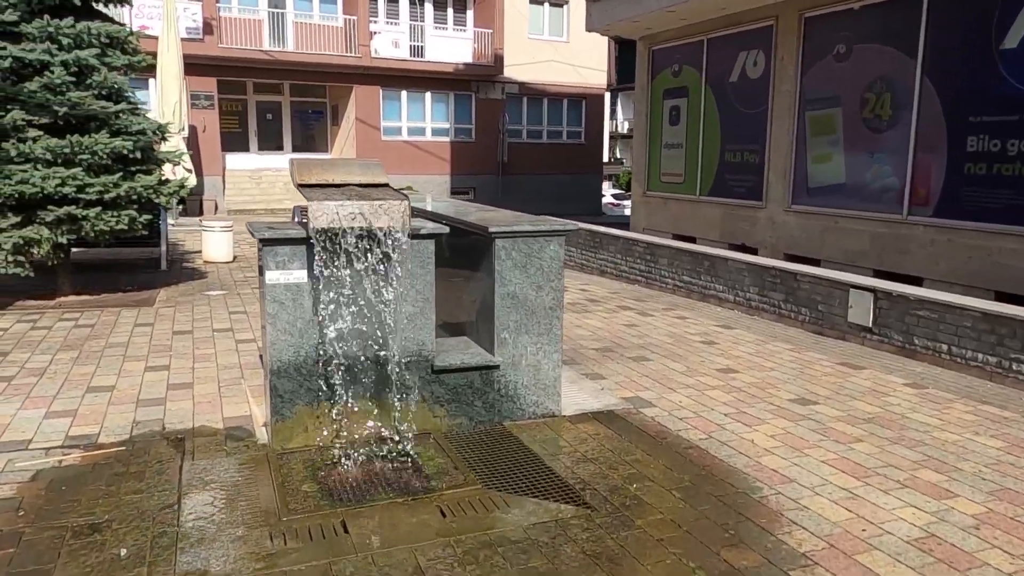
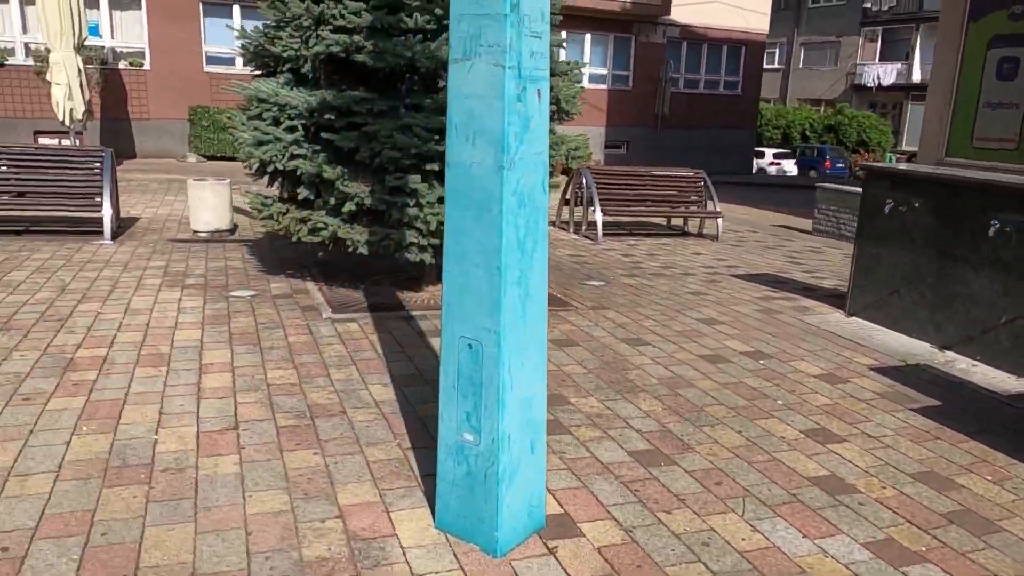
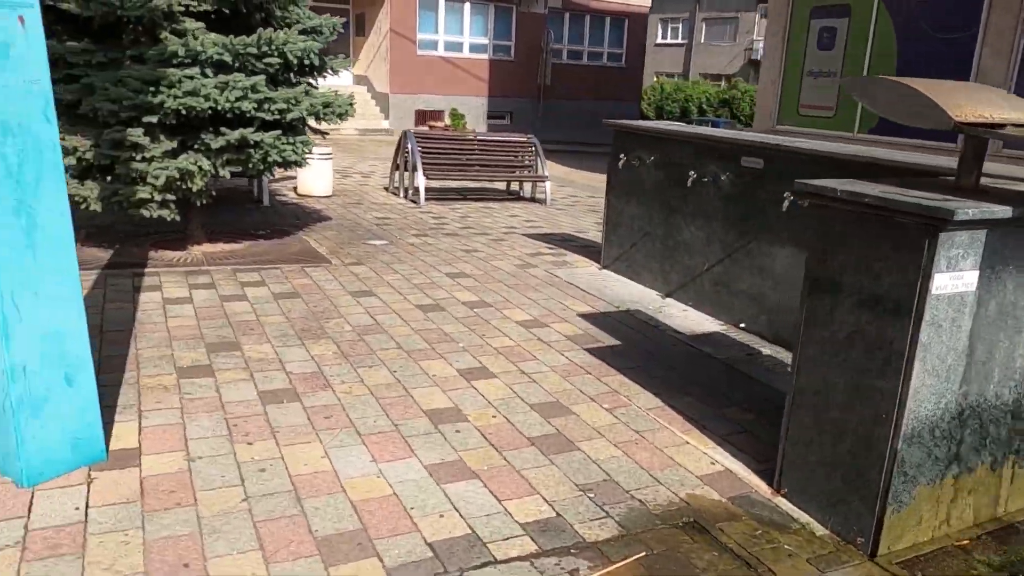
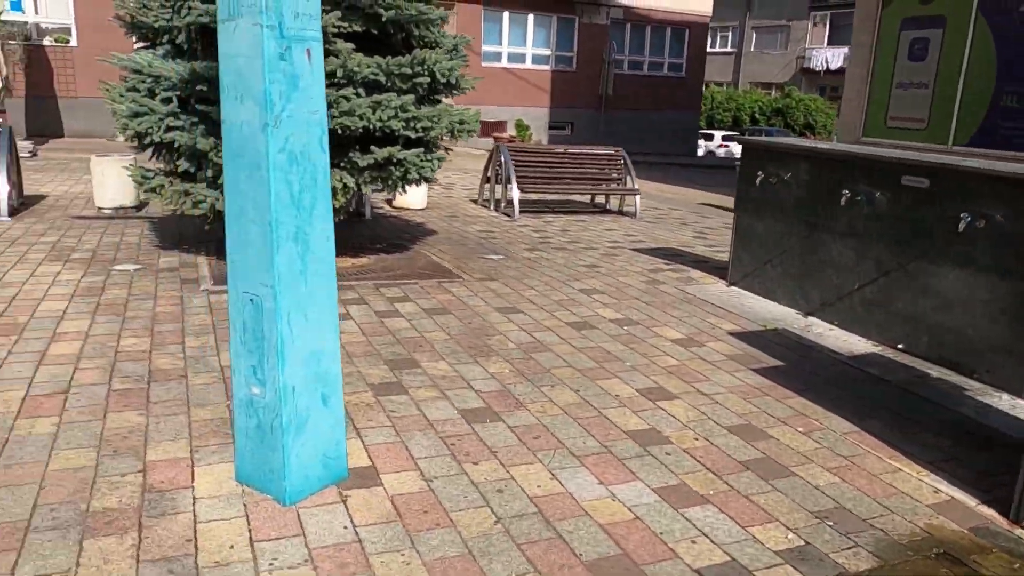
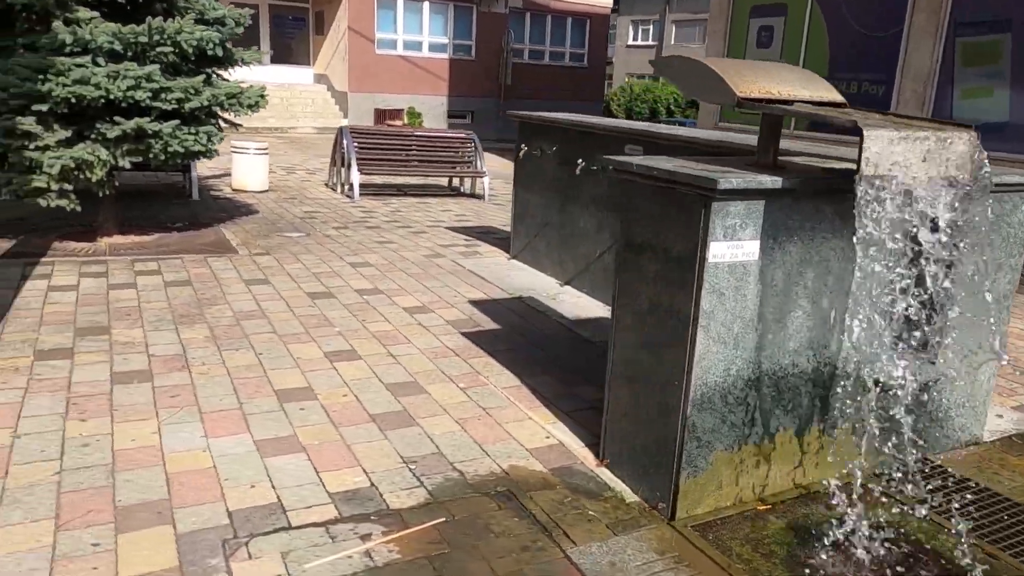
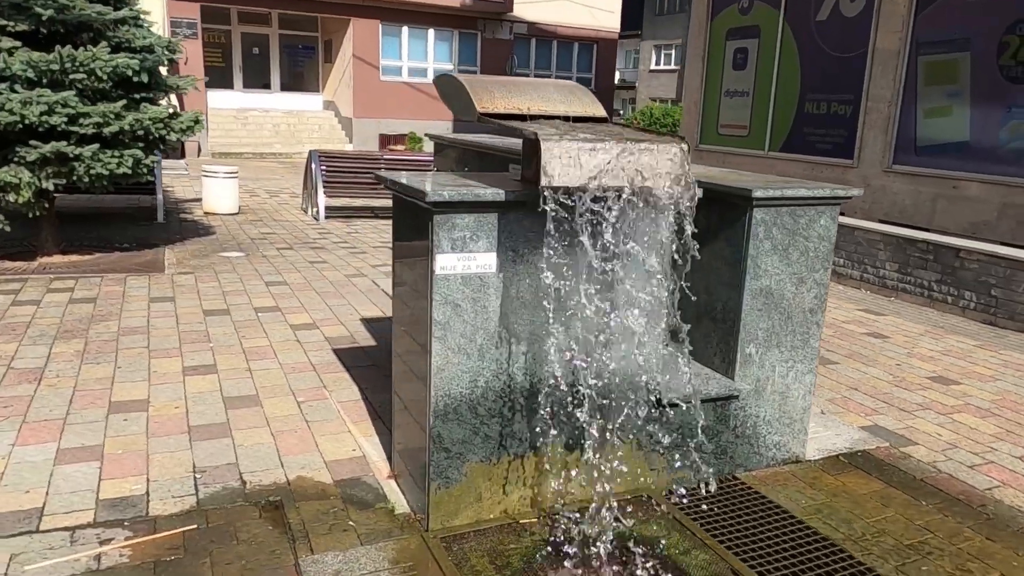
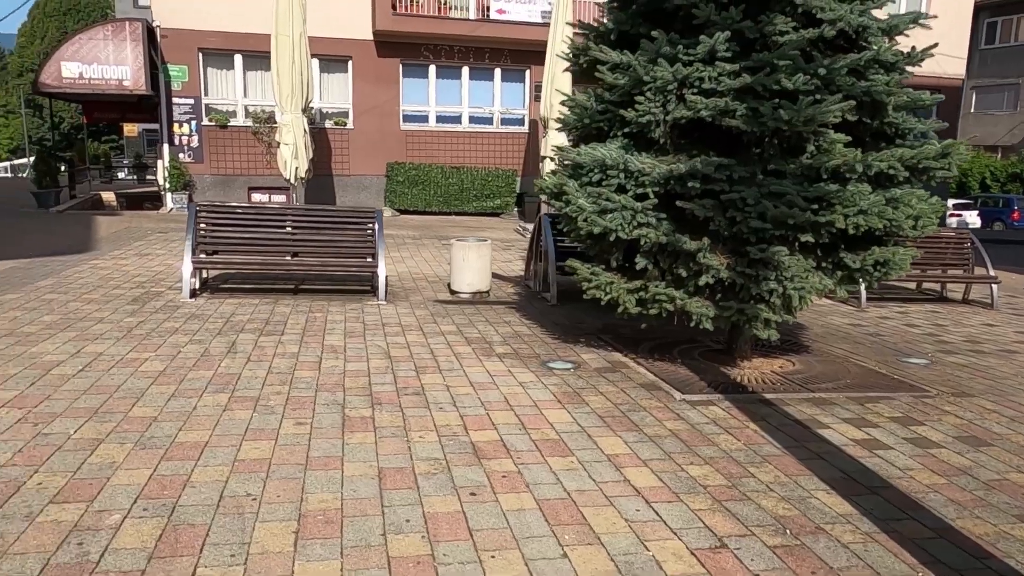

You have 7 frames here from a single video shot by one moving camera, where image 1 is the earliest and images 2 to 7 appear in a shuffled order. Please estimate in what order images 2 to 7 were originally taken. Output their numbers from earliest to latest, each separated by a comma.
6, 5, 3, 4, 2, 7
